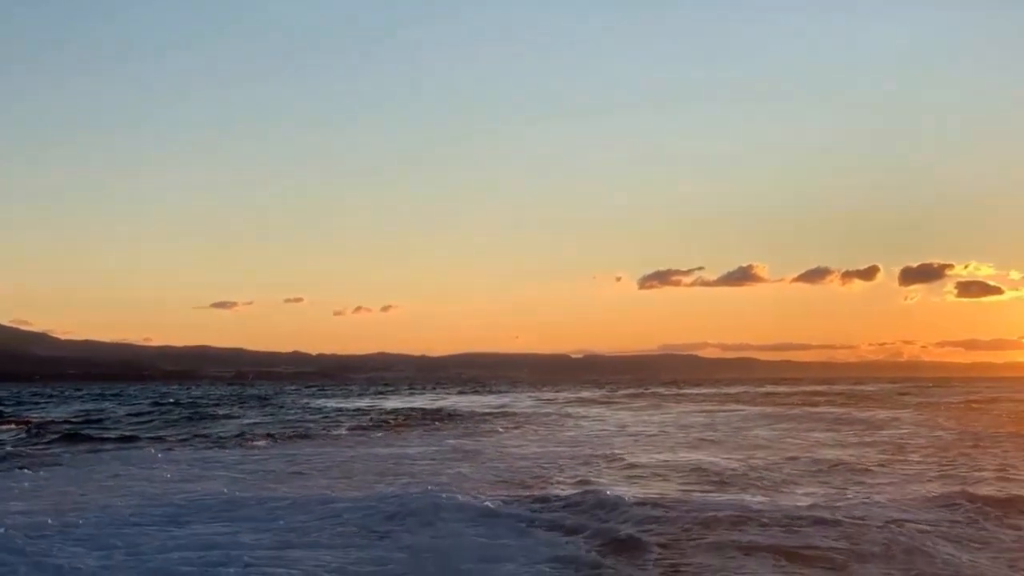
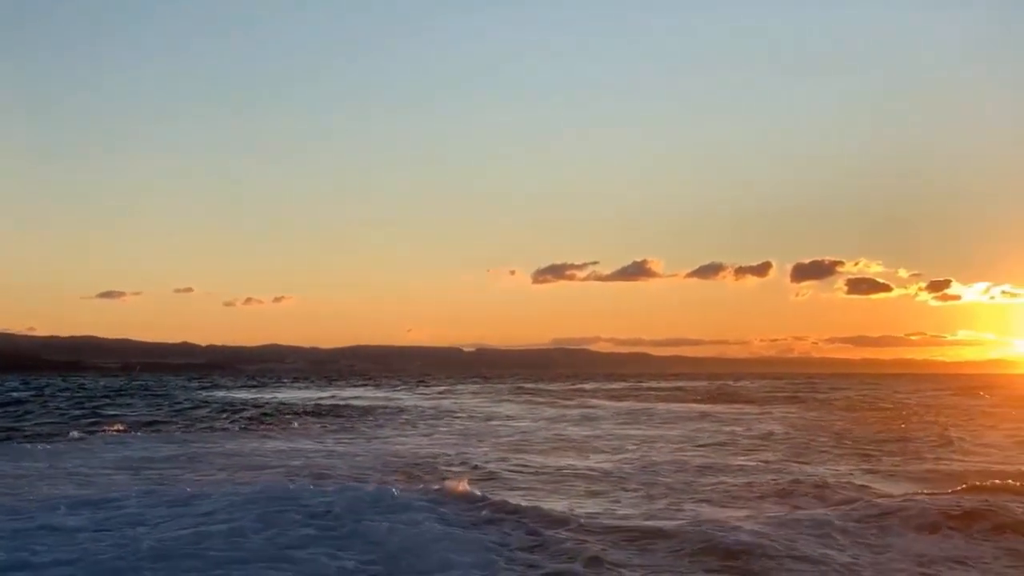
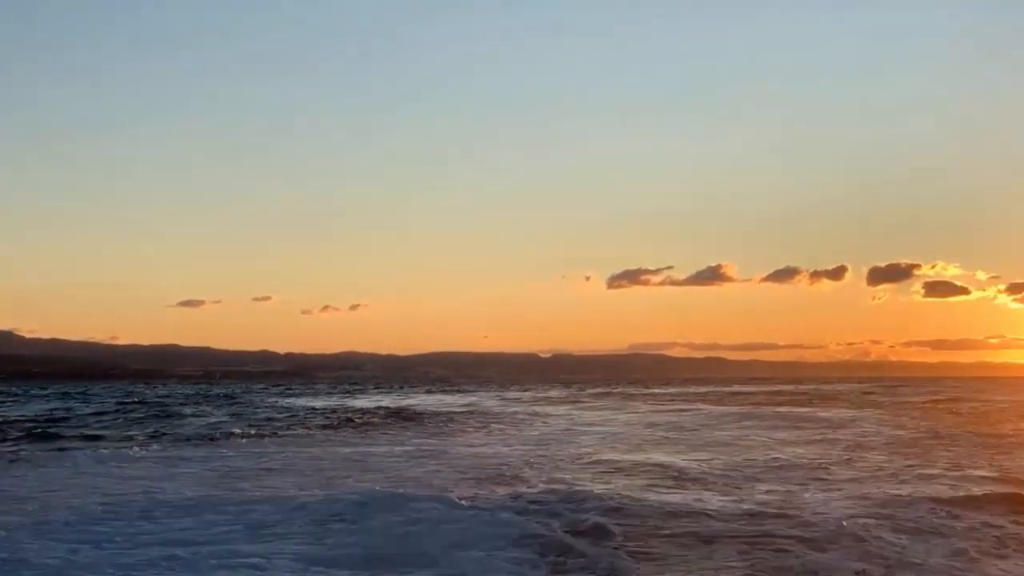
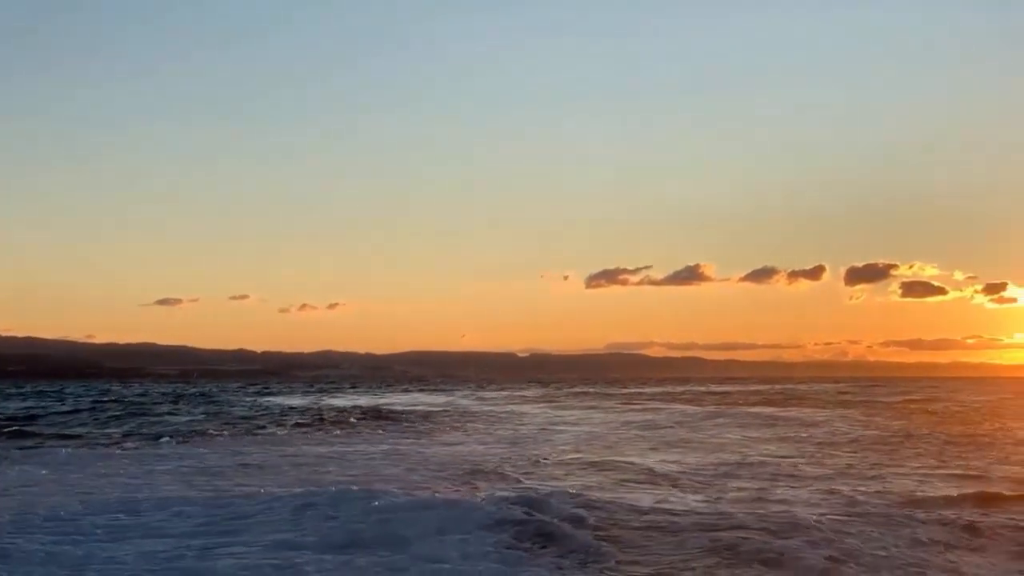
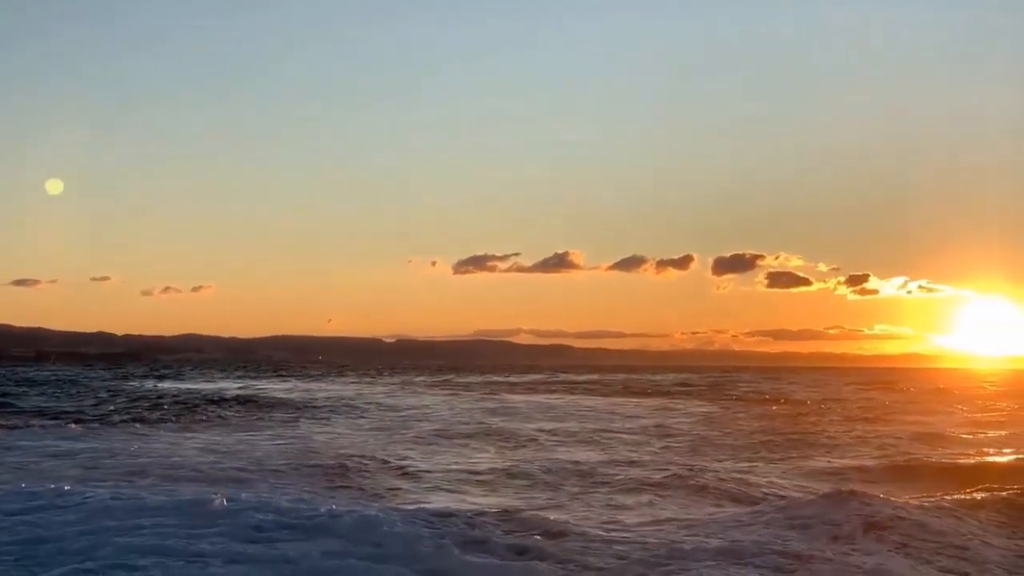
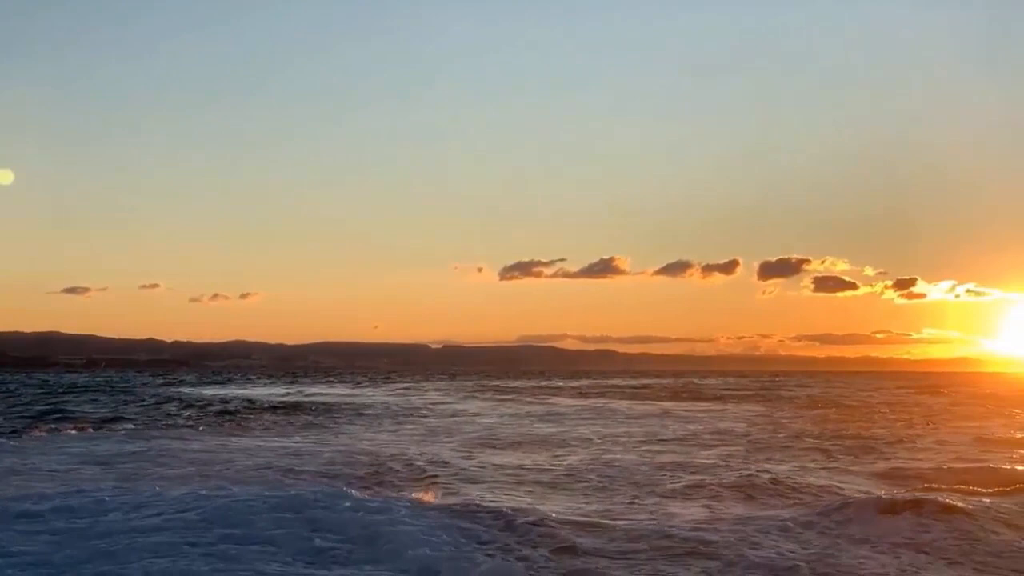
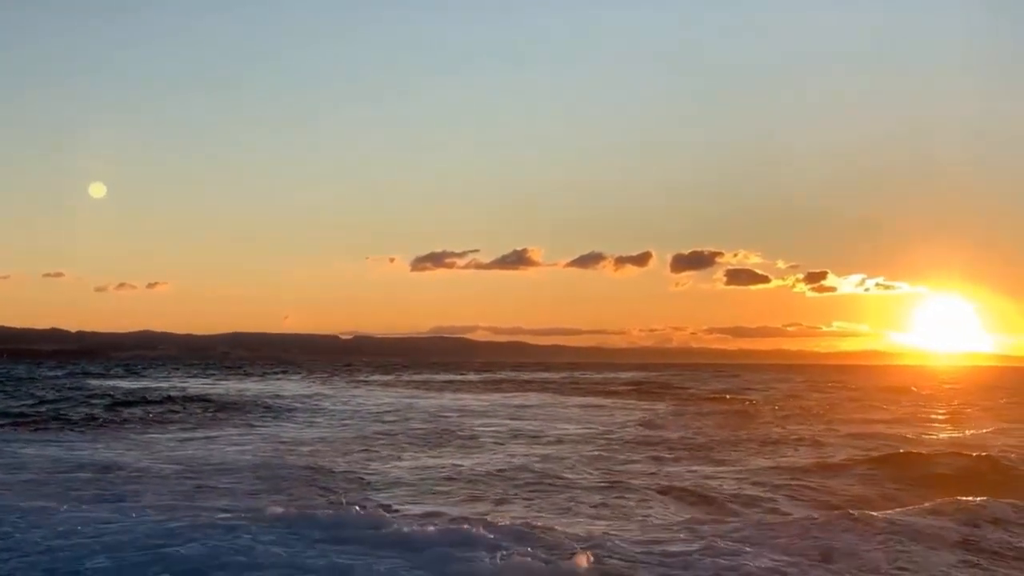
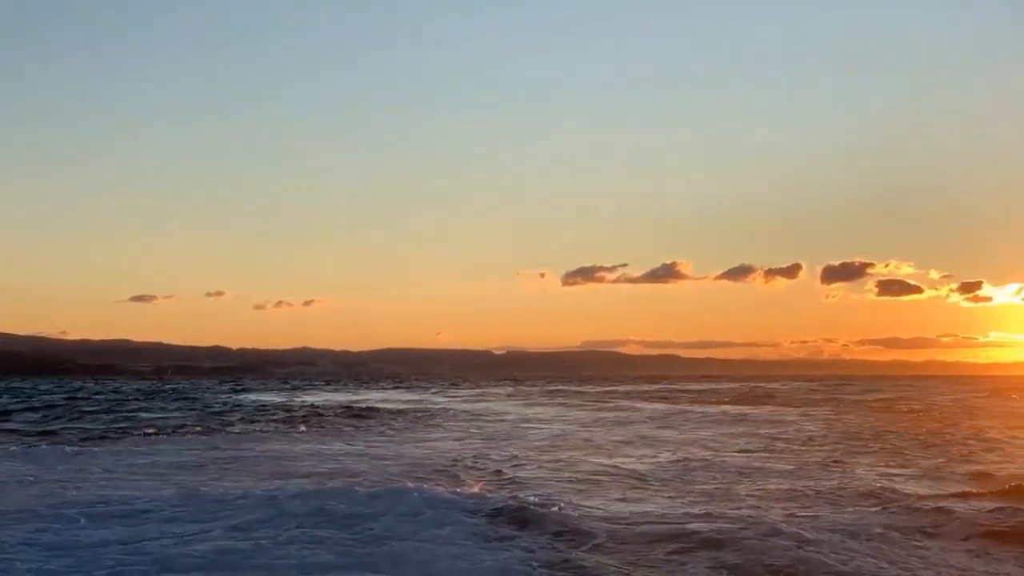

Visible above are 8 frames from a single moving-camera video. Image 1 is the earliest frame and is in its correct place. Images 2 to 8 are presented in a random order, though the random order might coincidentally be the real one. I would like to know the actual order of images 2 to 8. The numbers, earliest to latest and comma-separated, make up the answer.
3, 4, 8, 2, 6, 5, 7
